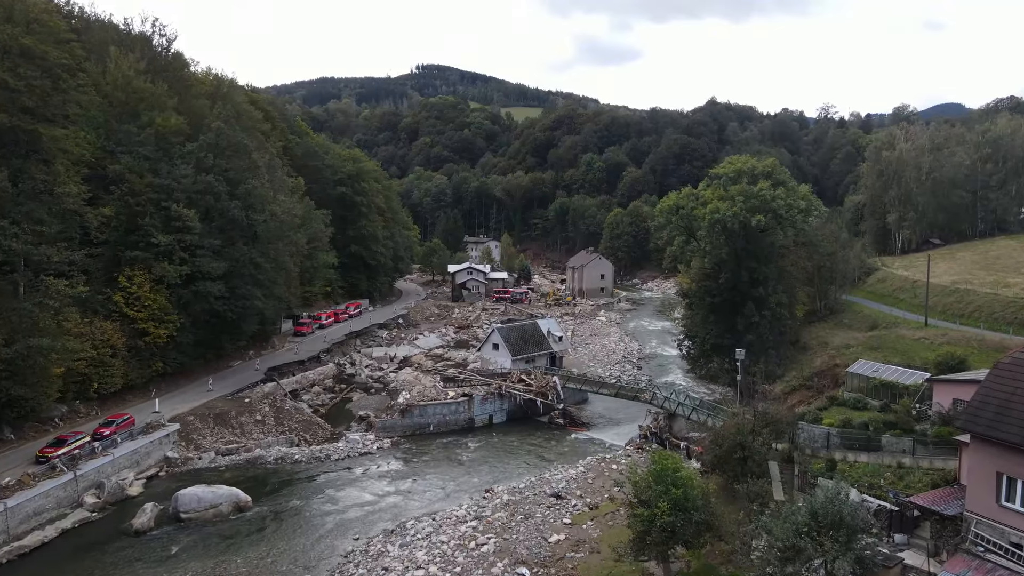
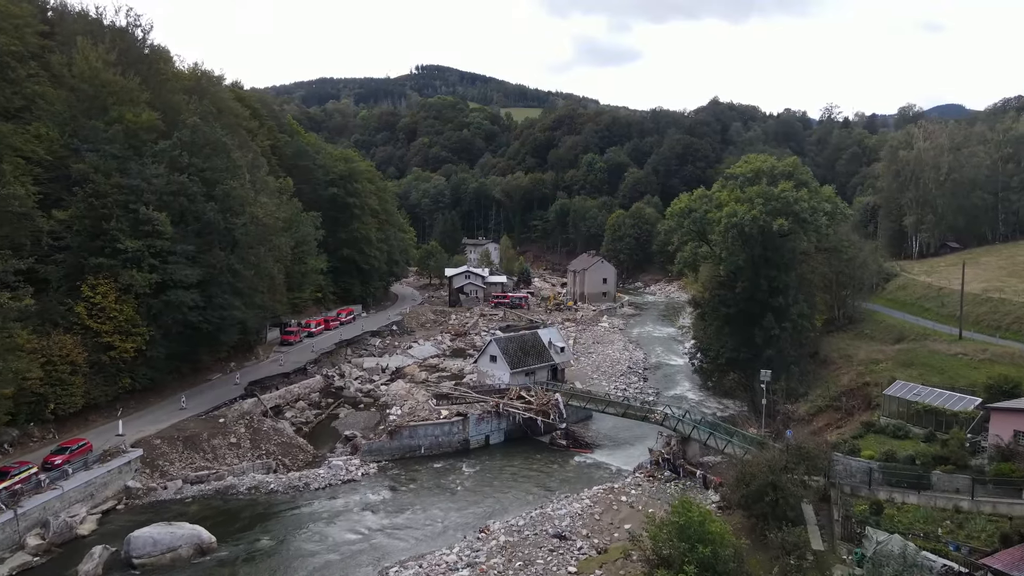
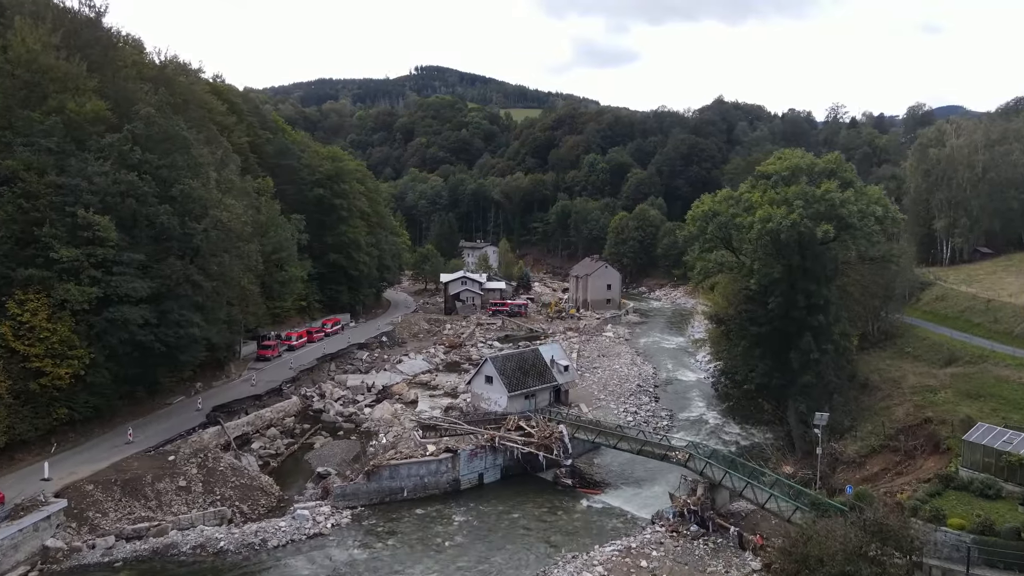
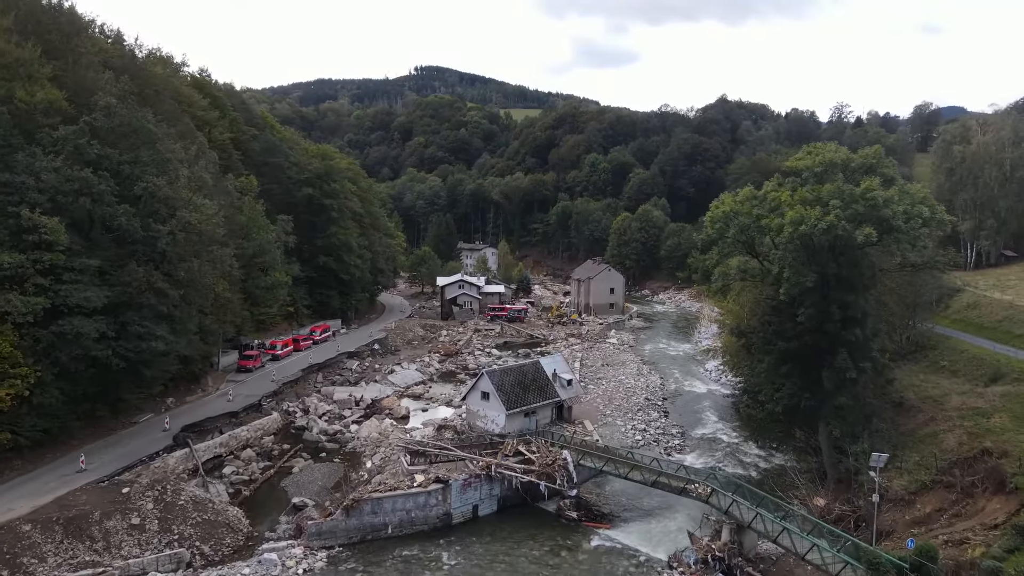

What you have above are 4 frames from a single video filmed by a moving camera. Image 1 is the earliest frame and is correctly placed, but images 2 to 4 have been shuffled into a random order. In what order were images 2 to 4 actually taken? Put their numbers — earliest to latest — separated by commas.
2, 3, 4
